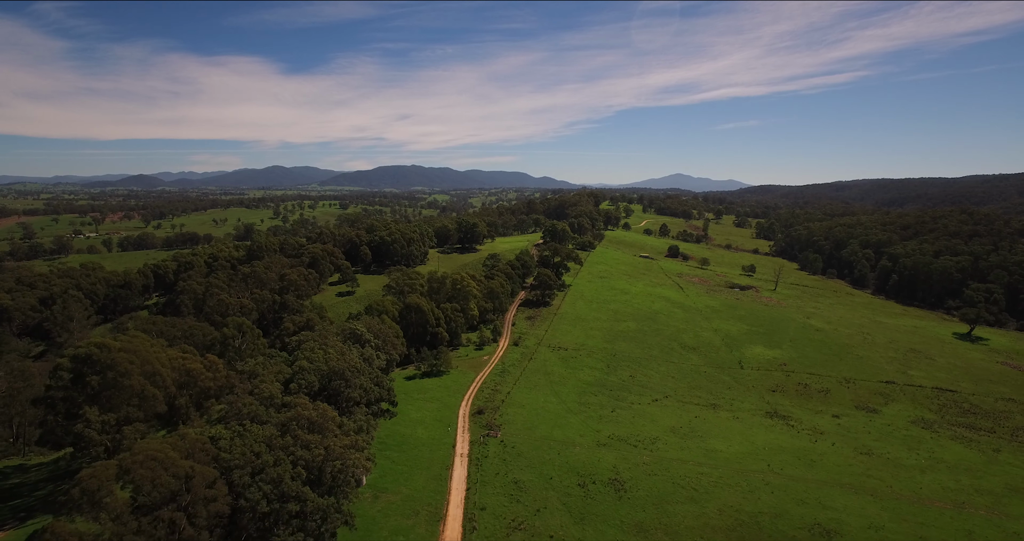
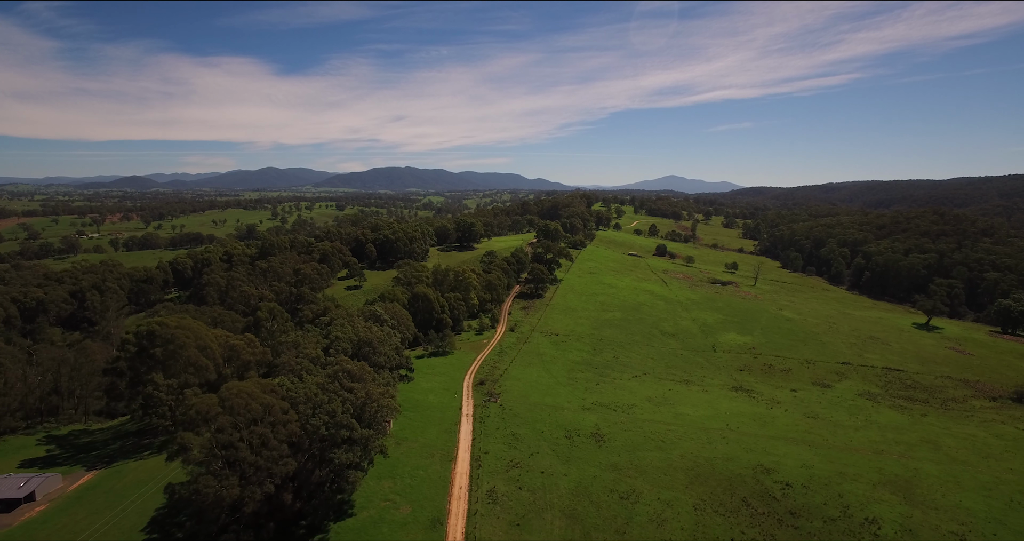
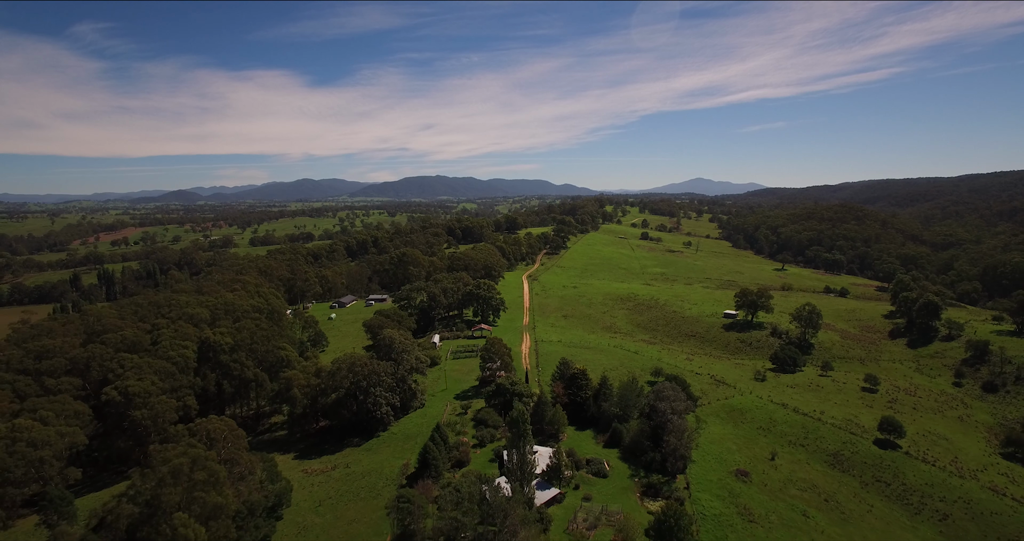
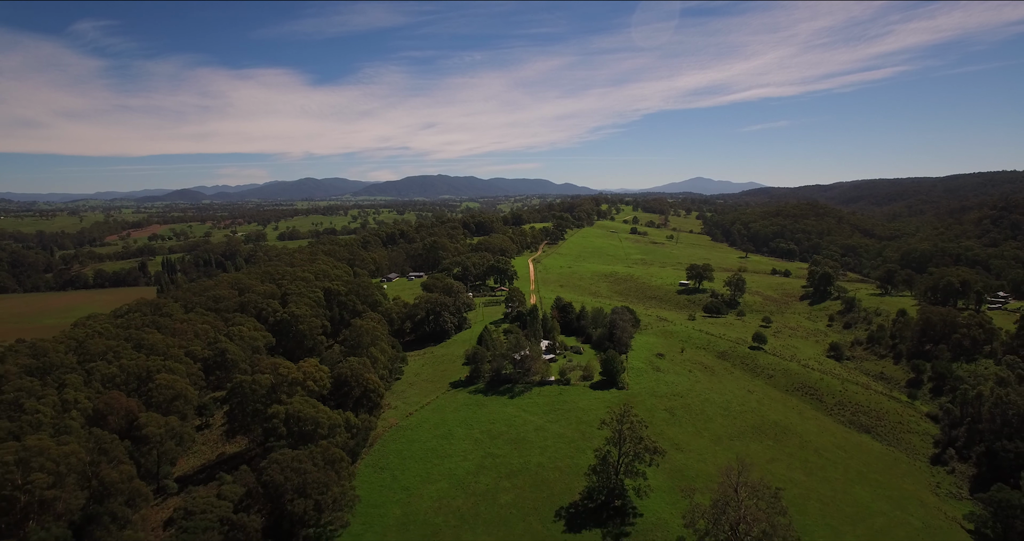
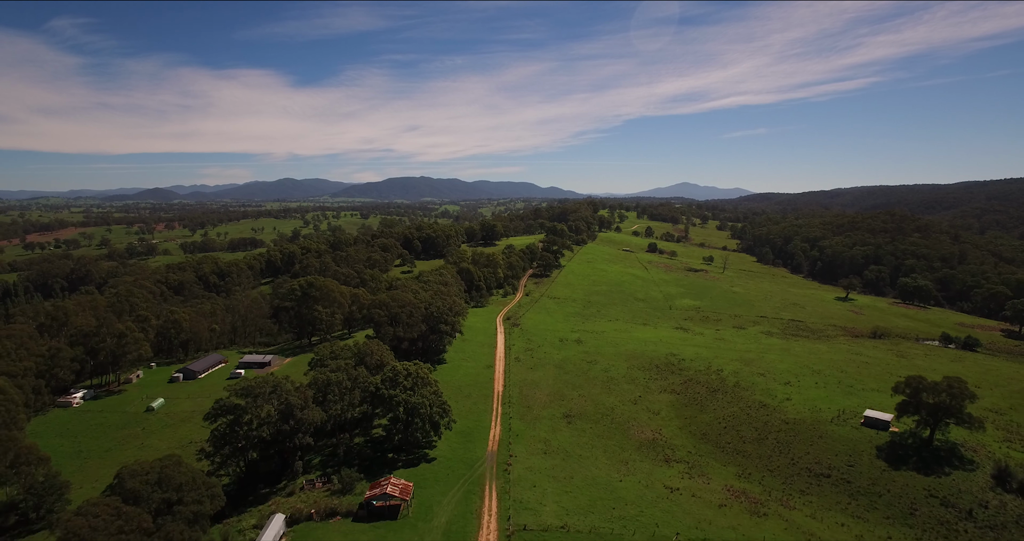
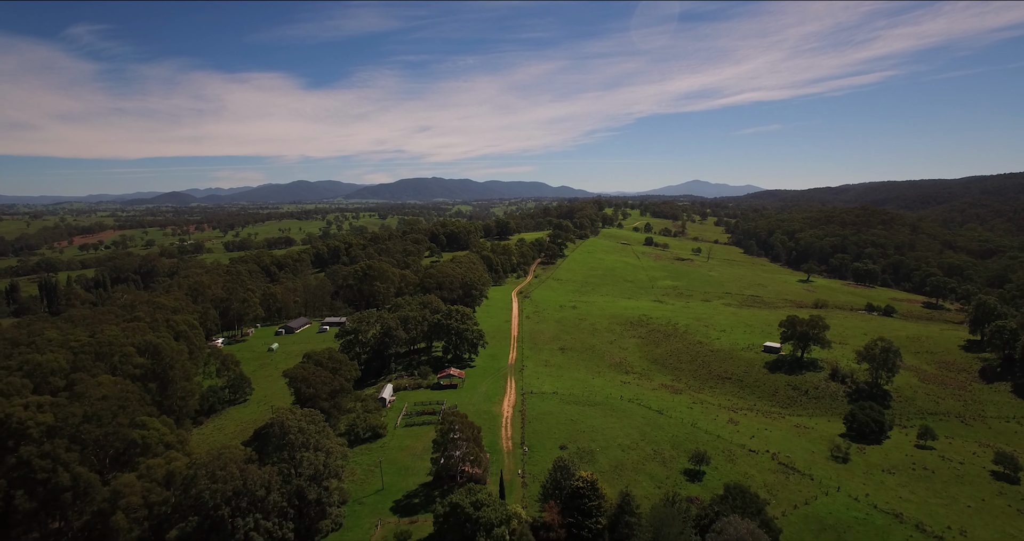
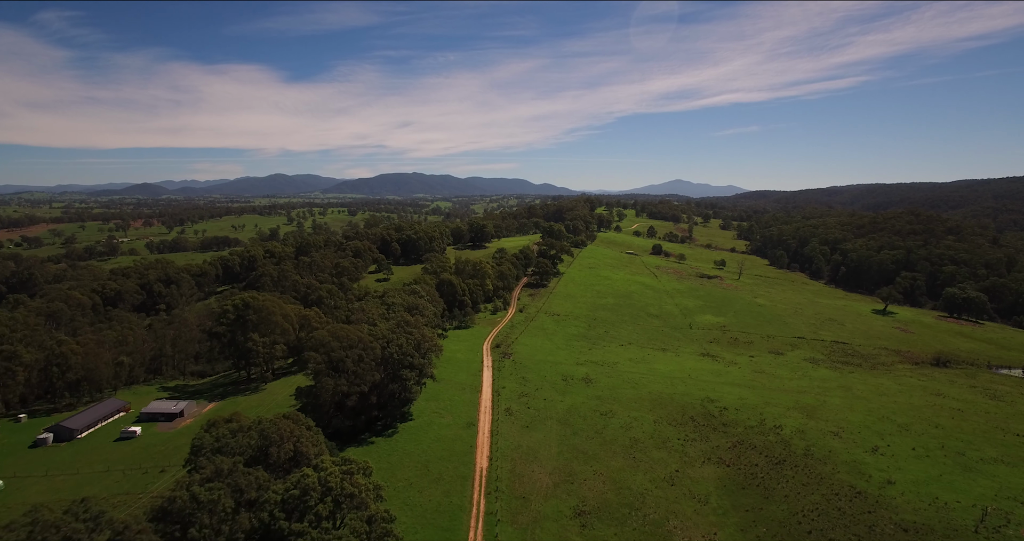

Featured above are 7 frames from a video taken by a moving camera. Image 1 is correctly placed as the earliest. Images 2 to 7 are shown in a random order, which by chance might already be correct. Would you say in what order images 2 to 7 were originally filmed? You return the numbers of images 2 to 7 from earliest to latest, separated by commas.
2, 7, 5, 6, 3, 4
